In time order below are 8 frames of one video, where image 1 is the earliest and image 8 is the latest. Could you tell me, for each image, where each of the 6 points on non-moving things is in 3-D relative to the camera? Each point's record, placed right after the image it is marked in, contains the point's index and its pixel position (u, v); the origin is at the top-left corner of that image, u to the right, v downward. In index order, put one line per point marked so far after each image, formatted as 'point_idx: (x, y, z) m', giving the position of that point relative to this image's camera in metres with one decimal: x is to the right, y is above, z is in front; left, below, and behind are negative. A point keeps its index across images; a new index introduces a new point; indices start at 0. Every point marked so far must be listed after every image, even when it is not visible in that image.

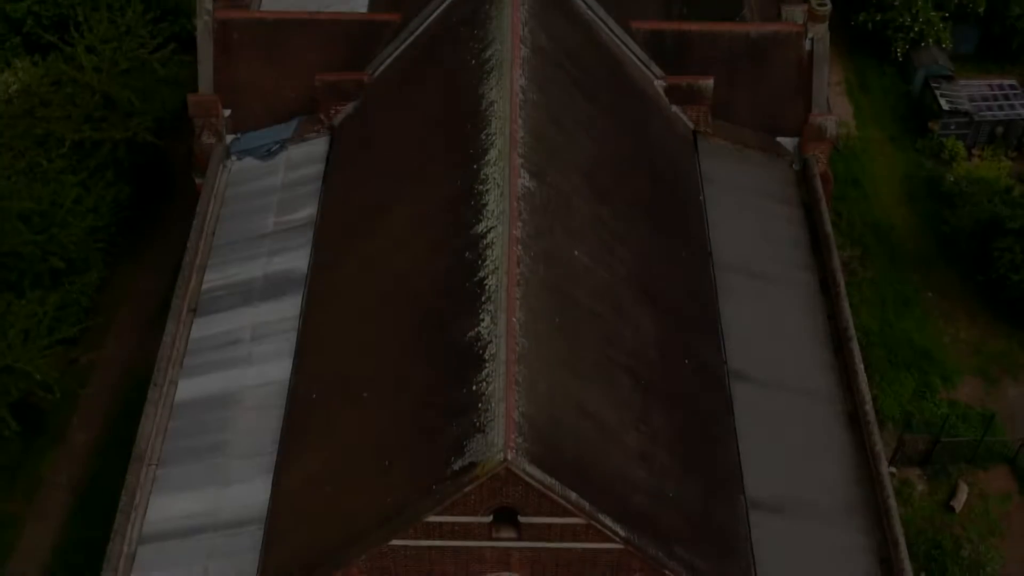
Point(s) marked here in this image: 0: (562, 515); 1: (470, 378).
0: (+0.6, -2.5, +16.1) m
1: (-0.5, -1.1, +17.3) m
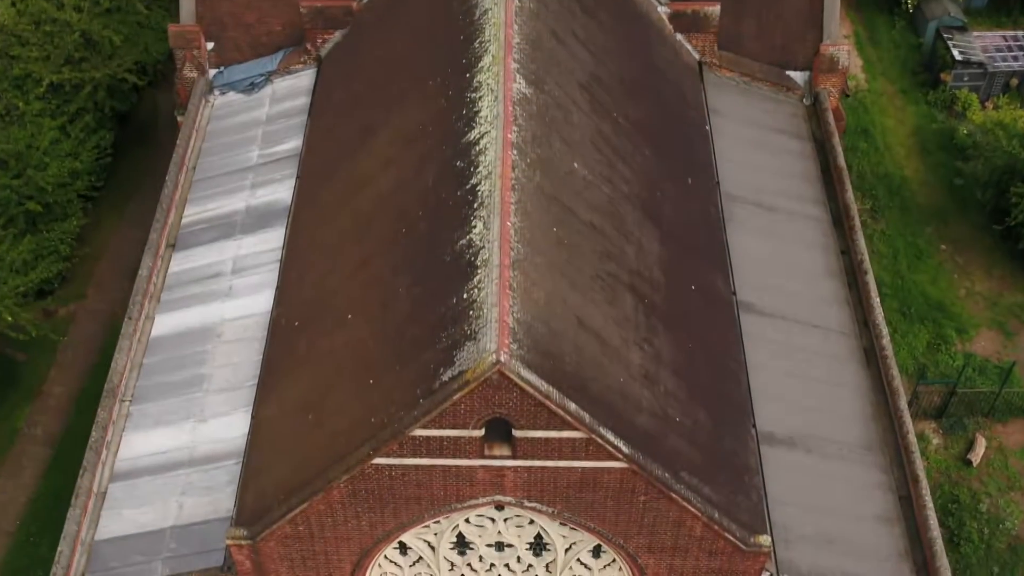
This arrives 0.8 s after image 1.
0: (+0.5, -1.4, +14.8) m
1: (-0.6, 0.0, +16.0) m
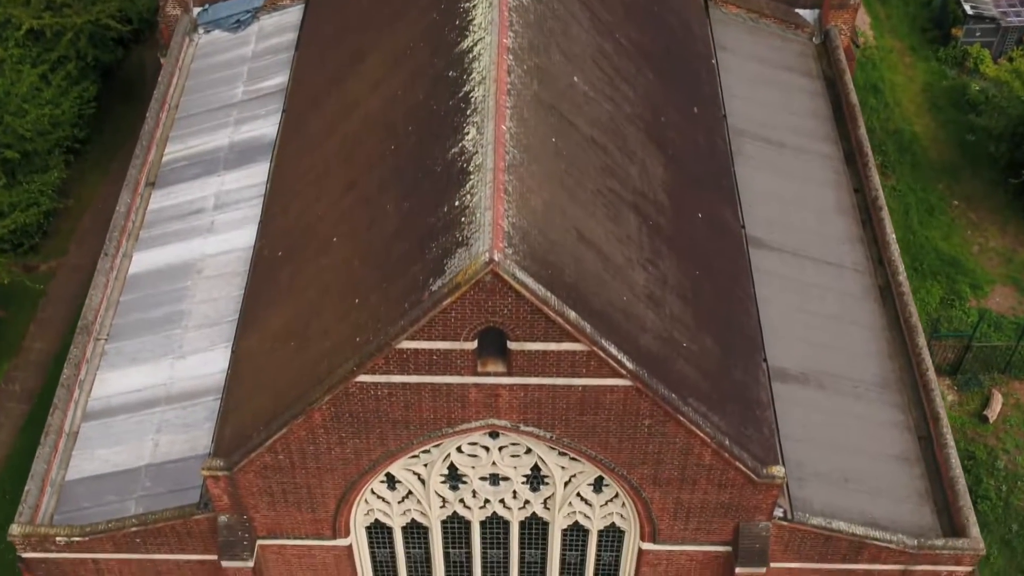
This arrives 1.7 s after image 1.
0: (+0.4, -0.5, +13.7) m
1: (-0.6, +1.0, +14.9) m
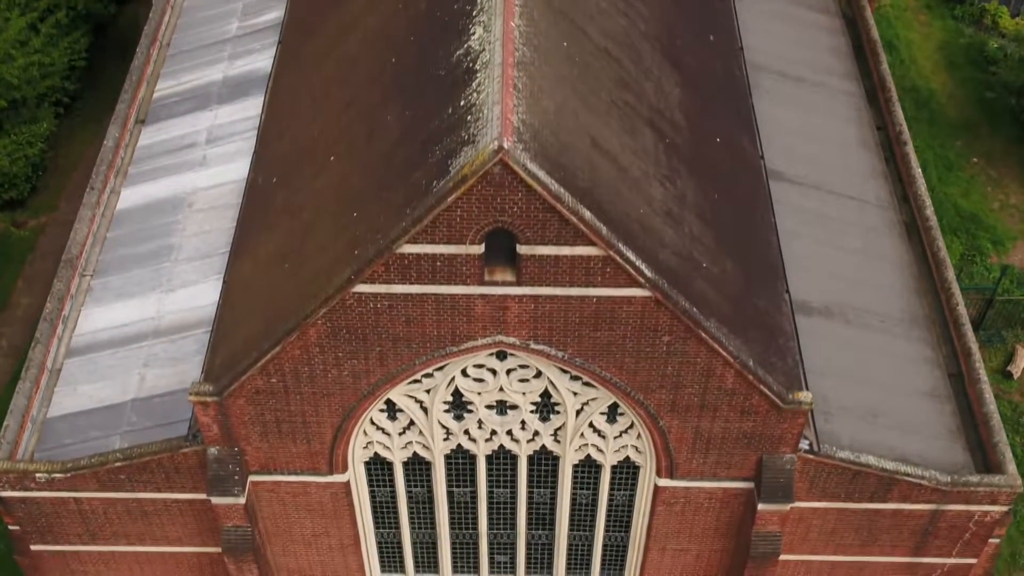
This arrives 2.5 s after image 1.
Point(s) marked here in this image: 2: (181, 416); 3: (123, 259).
0: (+0.5, +0.4, +12.7) m
1: (-0.5, +1.8, +13.9) m
2: (-3.8, -1.4, +16.4) m
3: (-5.2, +0.4, +19.1) m
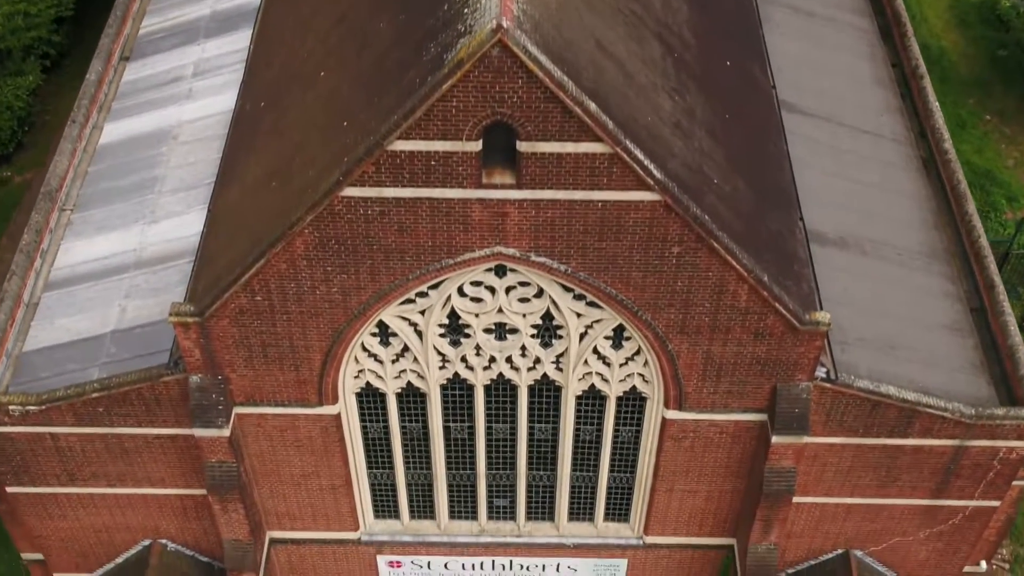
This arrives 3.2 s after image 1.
0: (+0.5, +1.2, +11.8) m
1: (-0.5, +2.7, +13.0) m
2: (-3.8, -0.6, +15.6) m
3: (-5.2, +1.2, +18.3) m
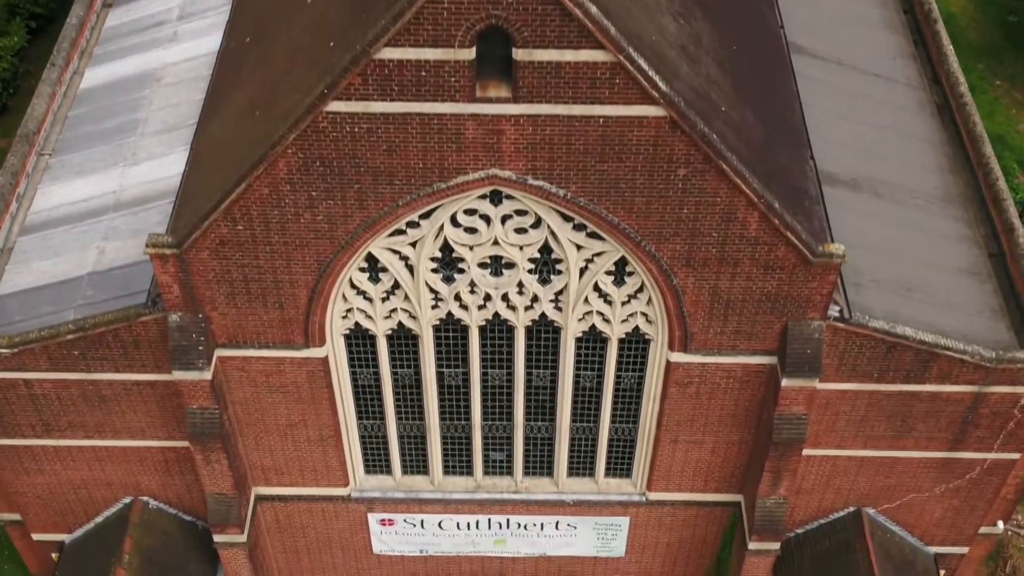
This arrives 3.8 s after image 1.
0: (+0.5, +1.9, +11.1) m
1: (-0.6, +3.3, +12.3) m
2: (-3.8, 0.0, +14.8) m
3: (-5.2, +1.8, +17.5) m
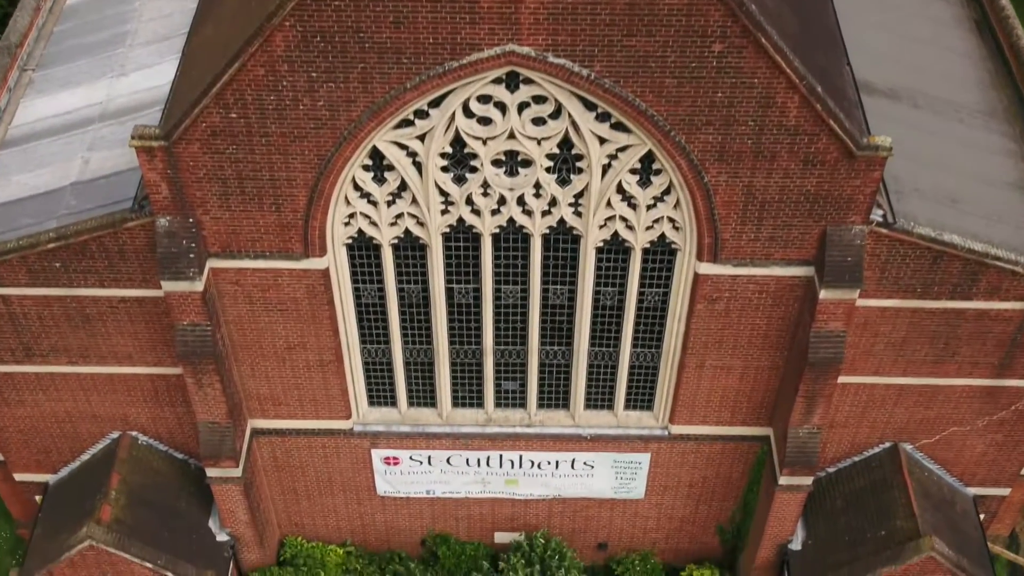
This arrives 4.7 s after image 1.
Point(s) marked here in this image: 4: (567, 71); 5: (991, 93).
0: (+0.6, +2.7, +10.0) m
1: (-0.4, +4.2, +11.2) m
2: (-3.7, +0.9, +13.8) m
3: (-5.0, +2.7, +16.5) m
4: (+0.4, +1.7, +11.3) m
5: (+5.3, +2.1, +15.9) m
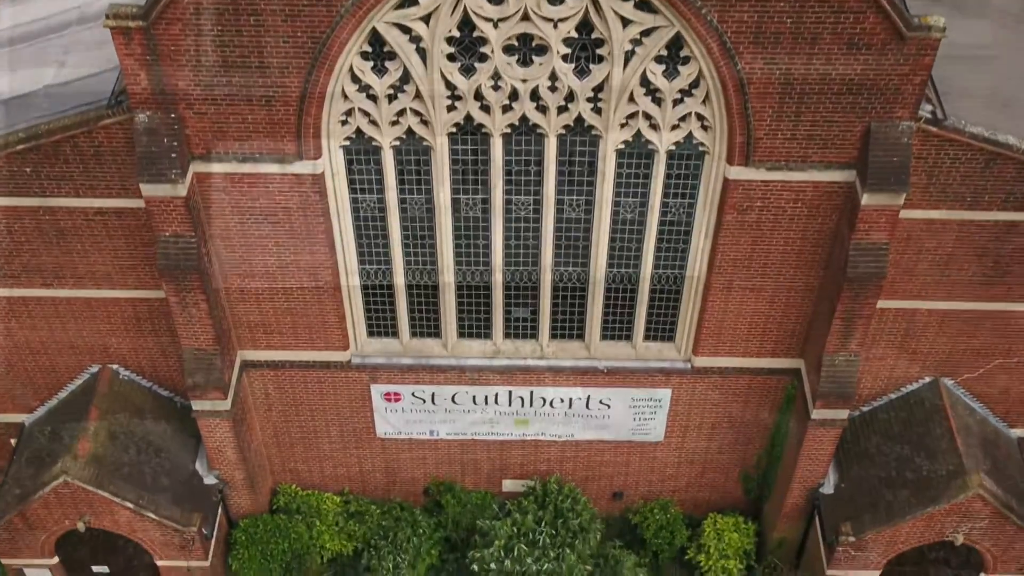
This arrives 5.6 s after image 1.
0: (+0.8, +3.5, +8.9) m
1: (-0.3, +5.0, +10.1) m
2: (-3.6, +1.7, +12.6) m
3: (-4.9, +3.5, +15.3) m
4: (+0.5, +2.5, +10.2) m
5: (+5.4, +2.9, +14.8) m
